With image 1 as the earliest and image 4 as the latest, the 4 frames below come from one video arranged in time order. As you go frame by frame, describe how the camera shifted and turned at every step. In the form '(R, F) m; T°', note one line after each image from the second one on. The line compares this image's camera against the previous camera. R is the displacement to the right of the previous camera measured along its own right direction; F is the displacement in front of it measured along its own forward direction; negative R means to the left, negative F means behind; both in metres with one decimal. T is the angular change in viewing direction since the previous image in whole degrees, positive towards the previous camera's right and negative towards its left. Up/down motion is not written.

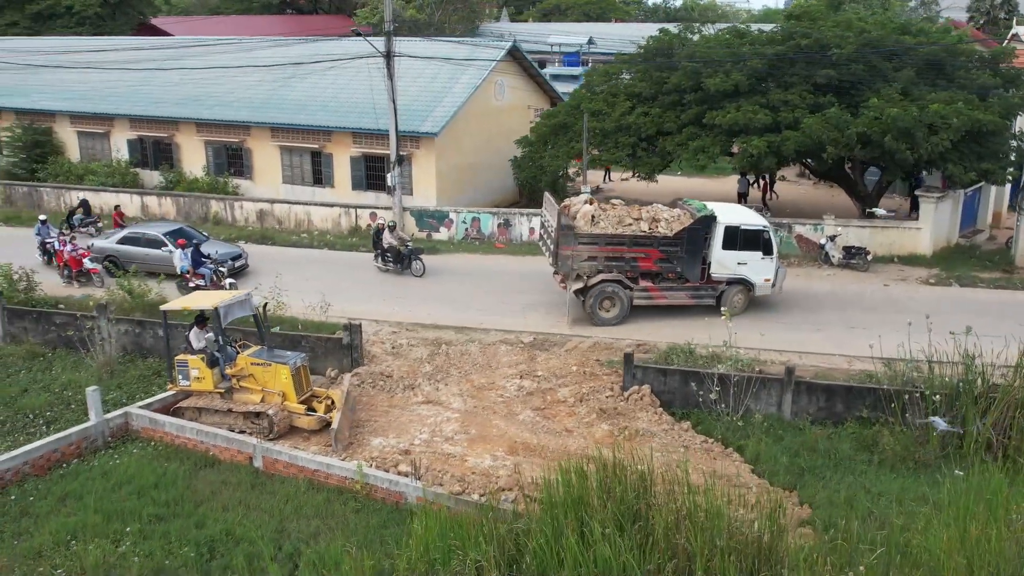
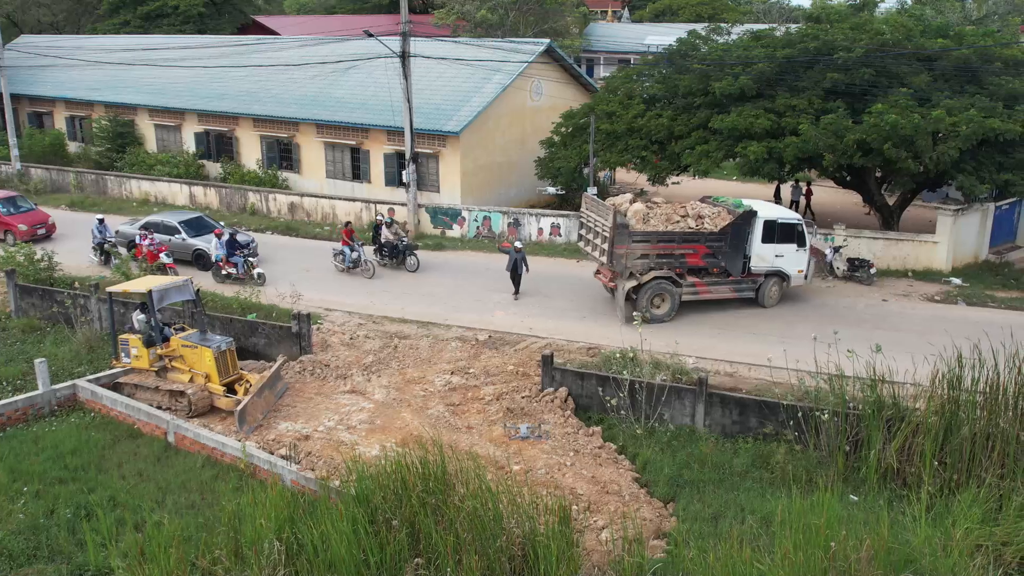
(+2.6, 0.0) m; -7°
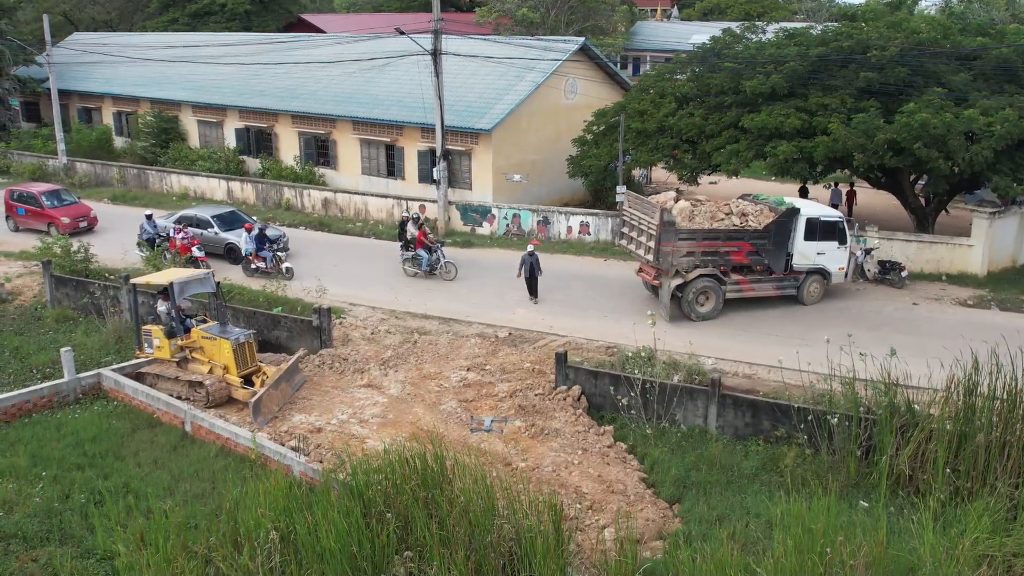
(+0.4, 0.0) m; -3°
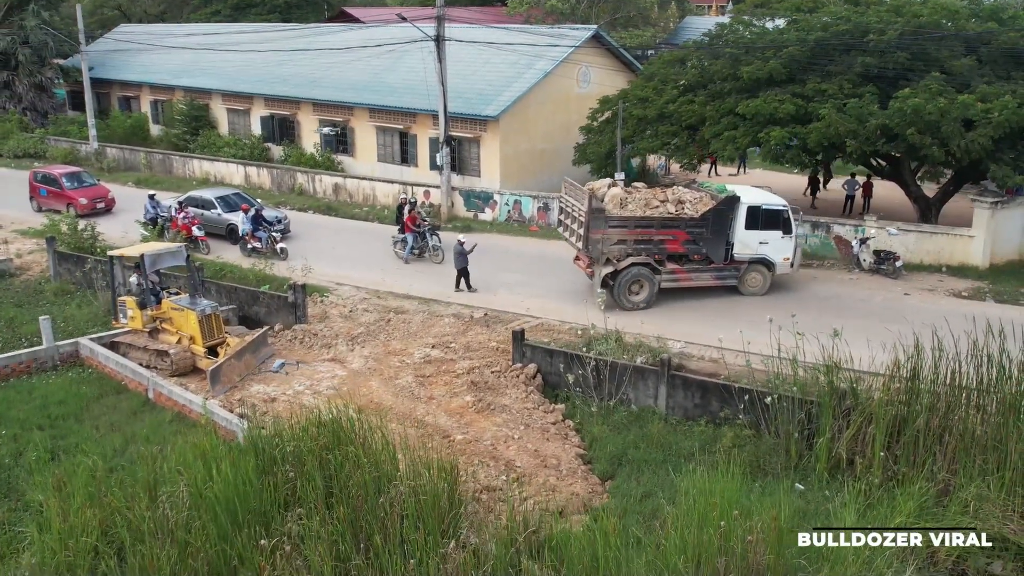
(+1.2, 0.0) m; -3°
